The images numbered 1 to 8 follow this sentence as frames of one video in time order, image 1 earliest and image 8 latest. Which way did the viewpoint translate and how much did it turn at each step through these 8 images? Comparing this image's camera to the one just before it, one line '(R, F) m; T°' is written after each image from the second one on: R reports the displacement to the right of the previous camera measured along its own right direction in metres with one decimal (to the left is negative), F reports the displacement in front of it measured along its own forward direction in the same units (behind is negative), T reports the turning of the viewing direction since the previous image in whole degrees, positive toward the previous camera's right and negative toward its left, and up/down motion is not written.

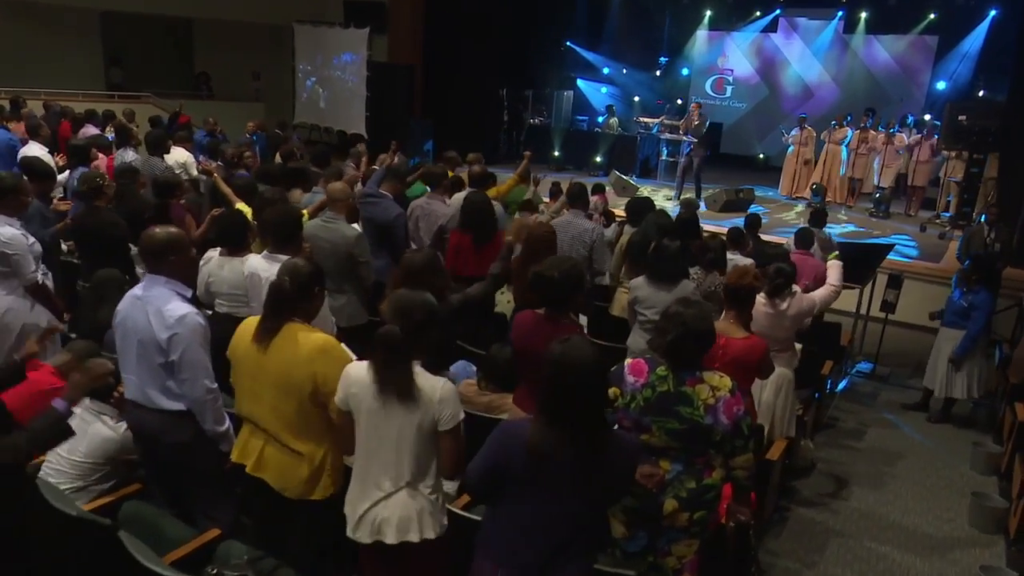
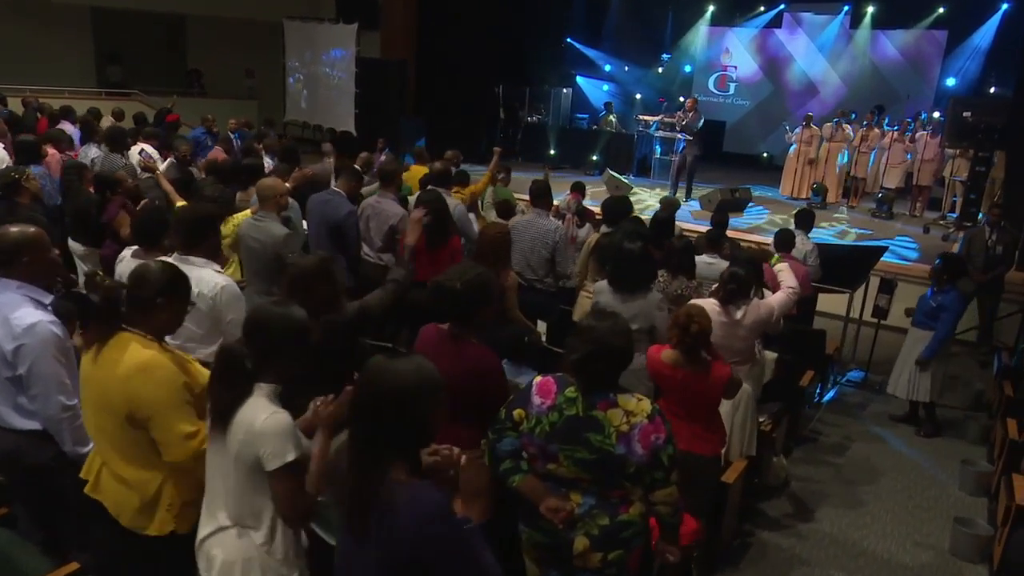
(+0.3, +0.3) m; -1°
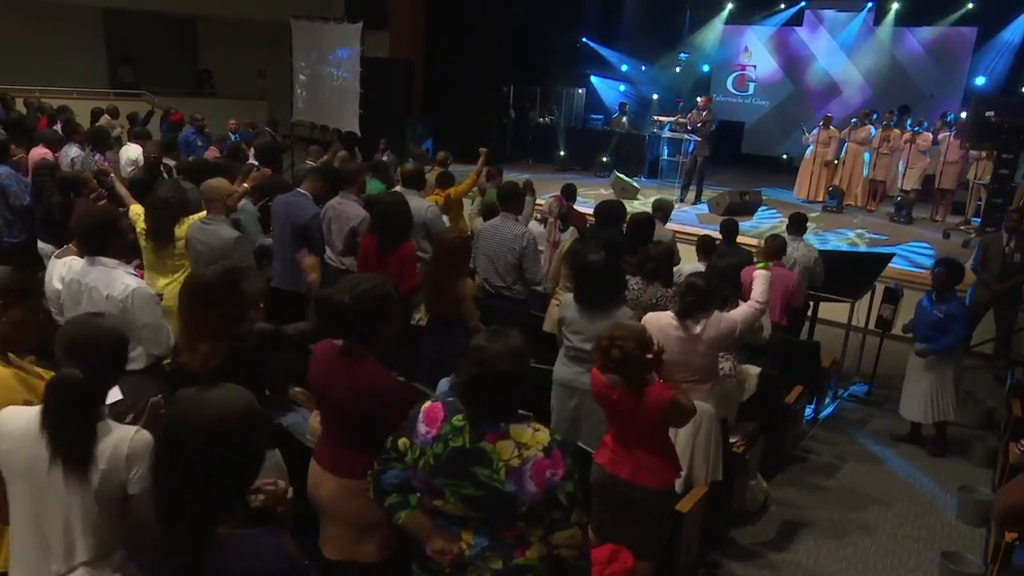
(+0.3, +0.2) m; -2°
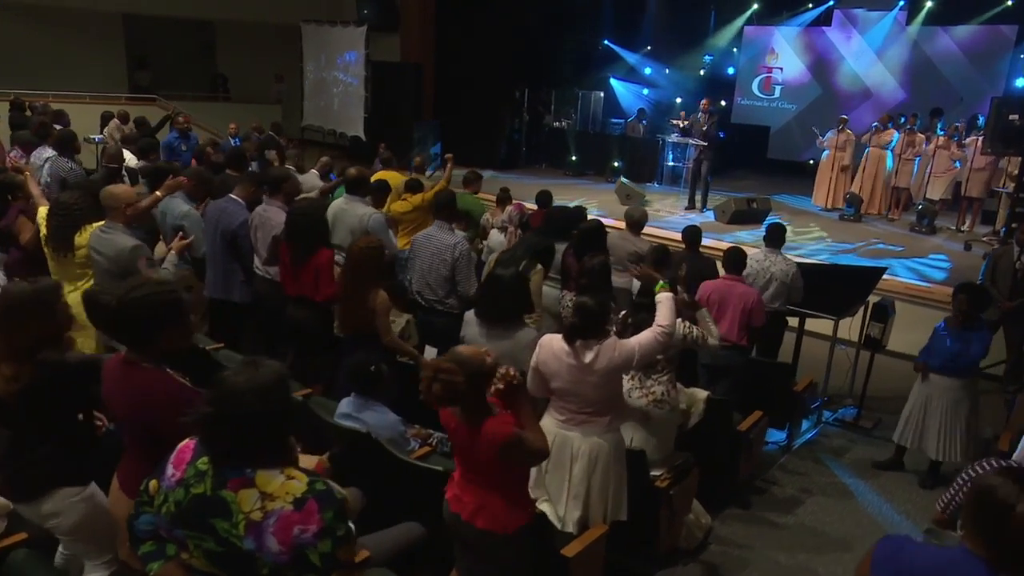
(+0.6, +0.3) m; -4°
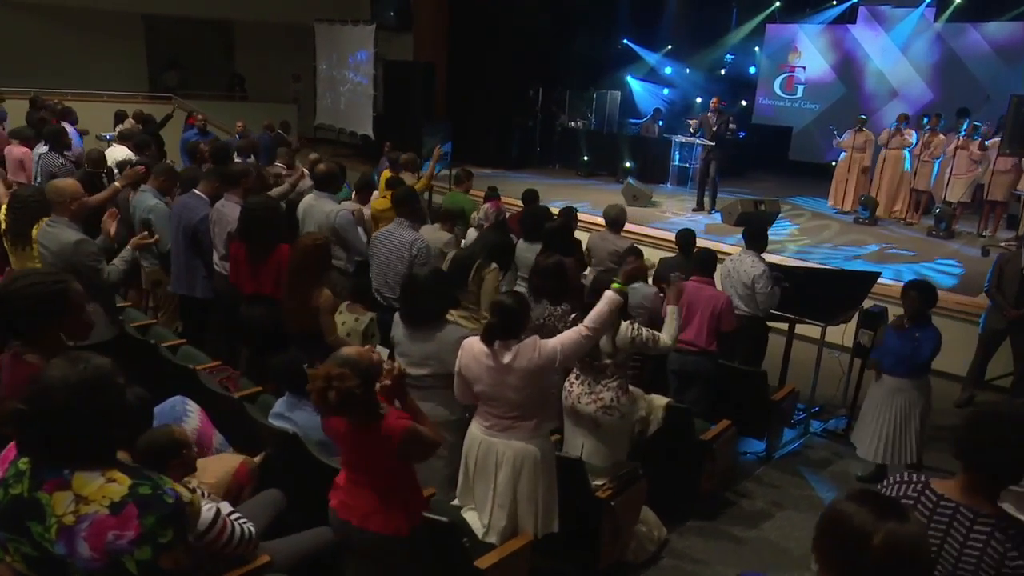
(+0.4, +0.1) m; -3°
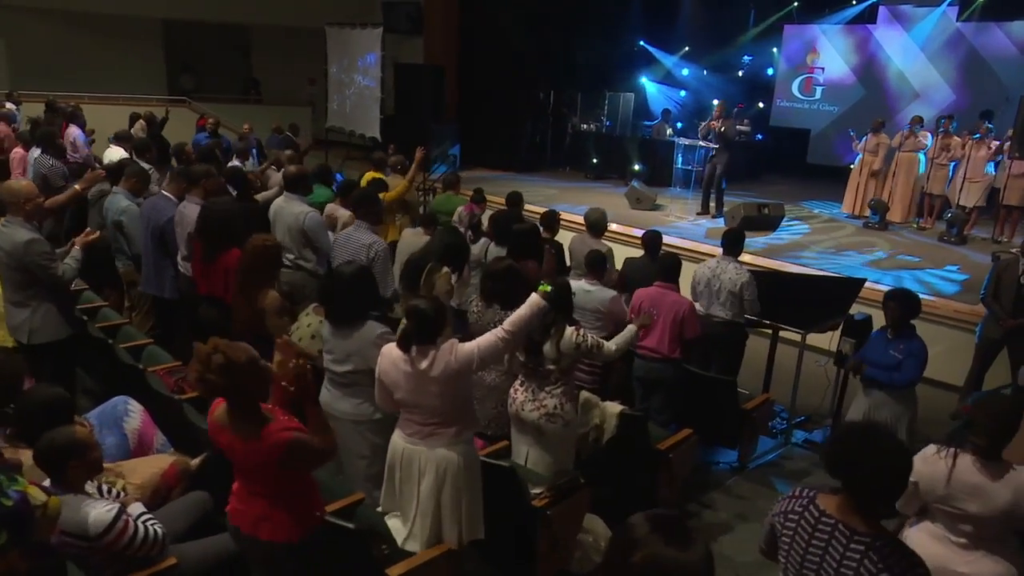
(+0.4, +0.1) m; -3°
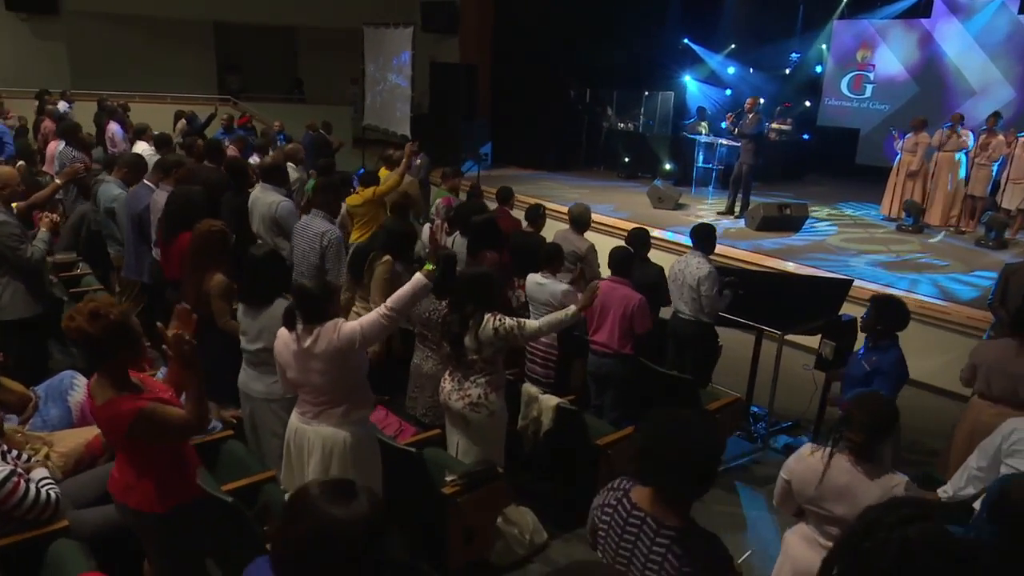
(+0.6, 0.0) m; -5°
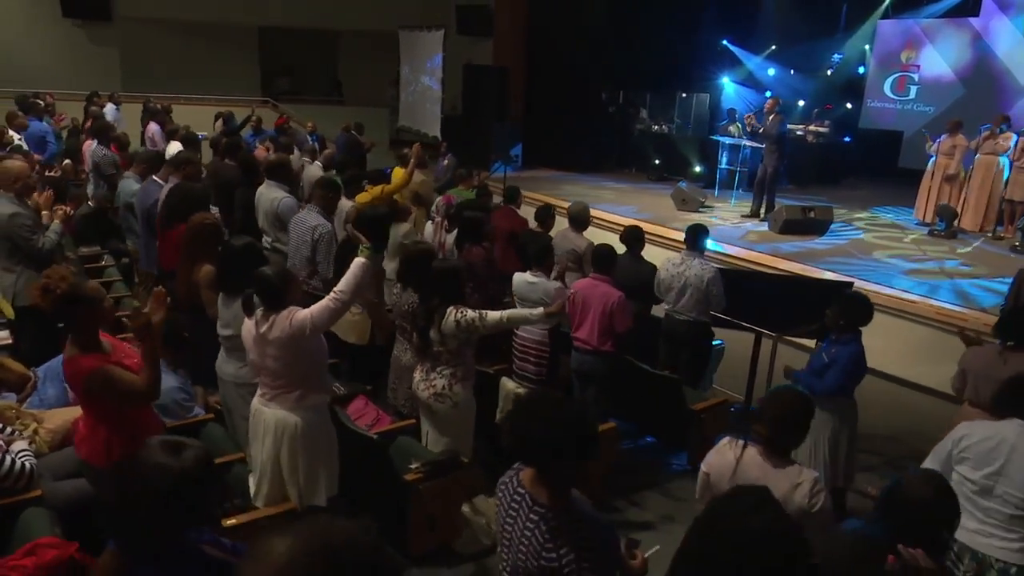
(+0.3, 0.0) m; -4°
